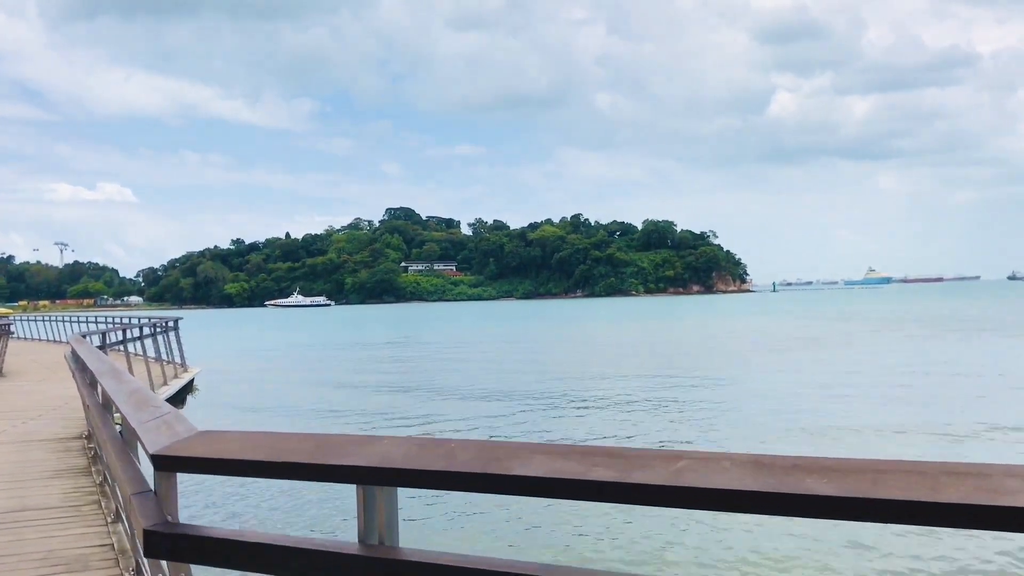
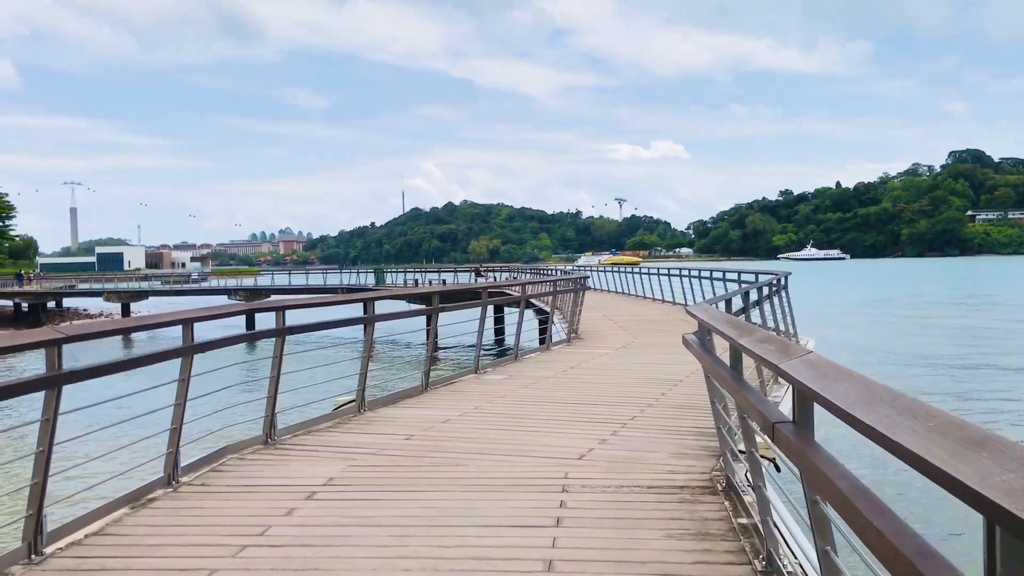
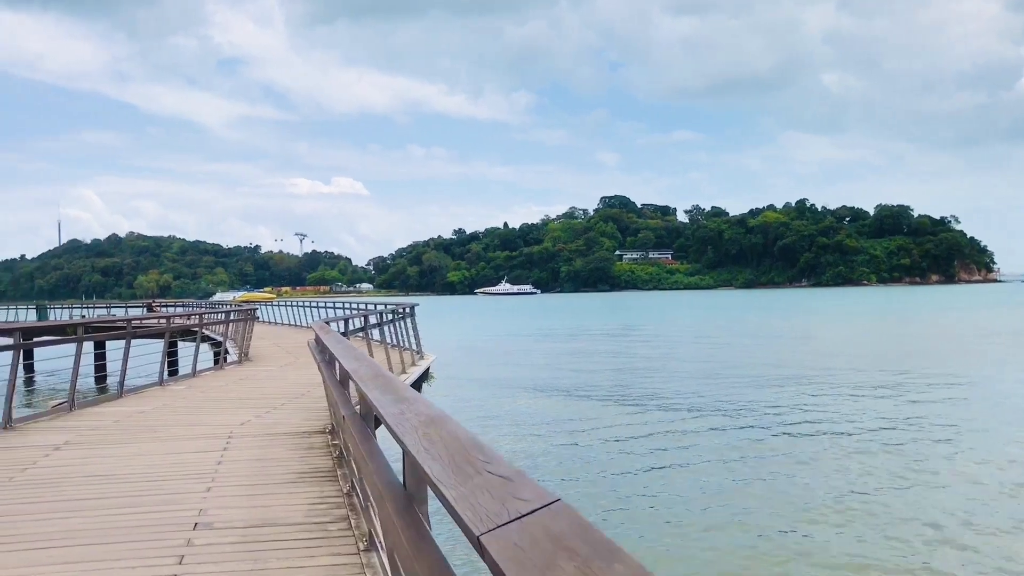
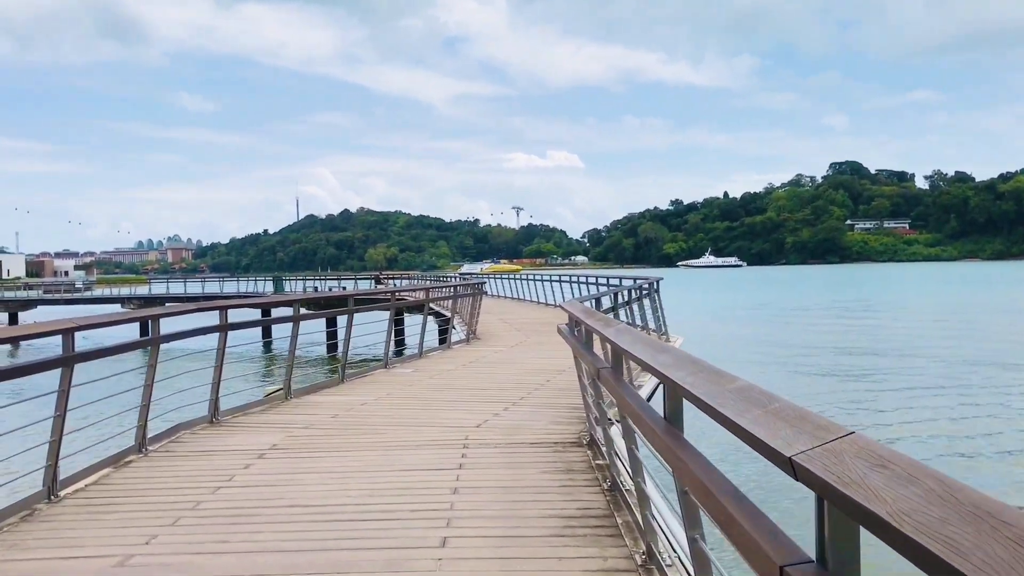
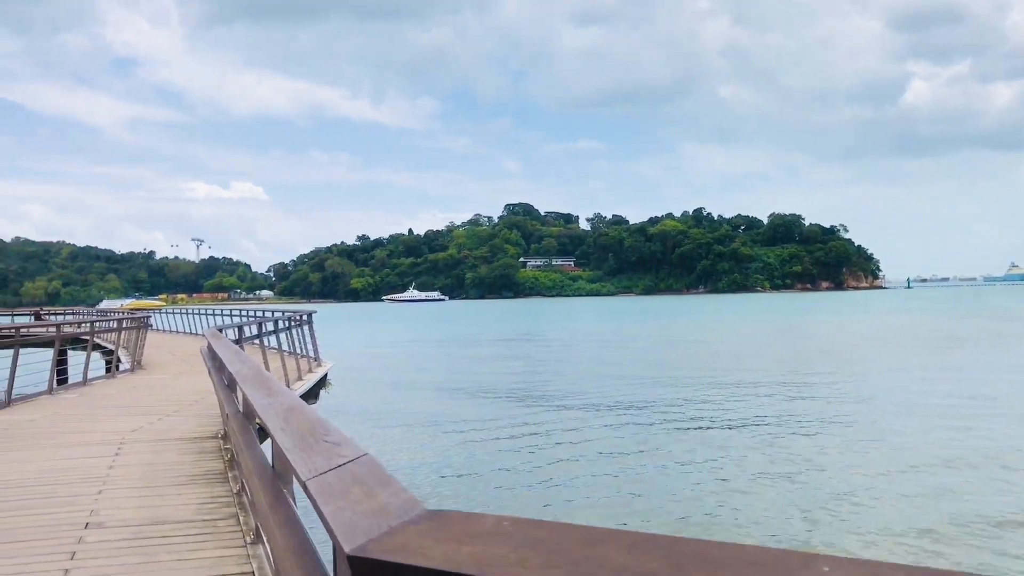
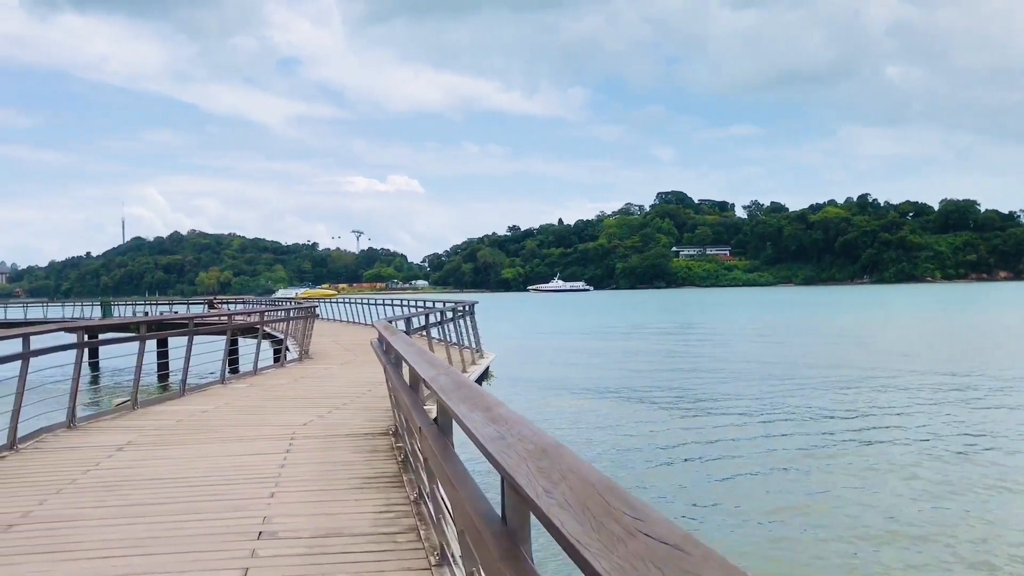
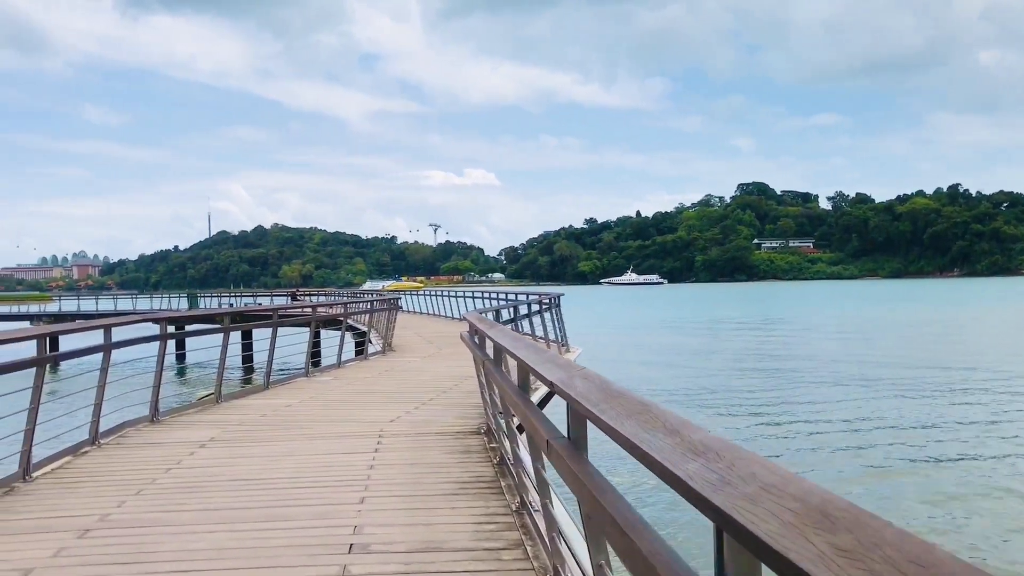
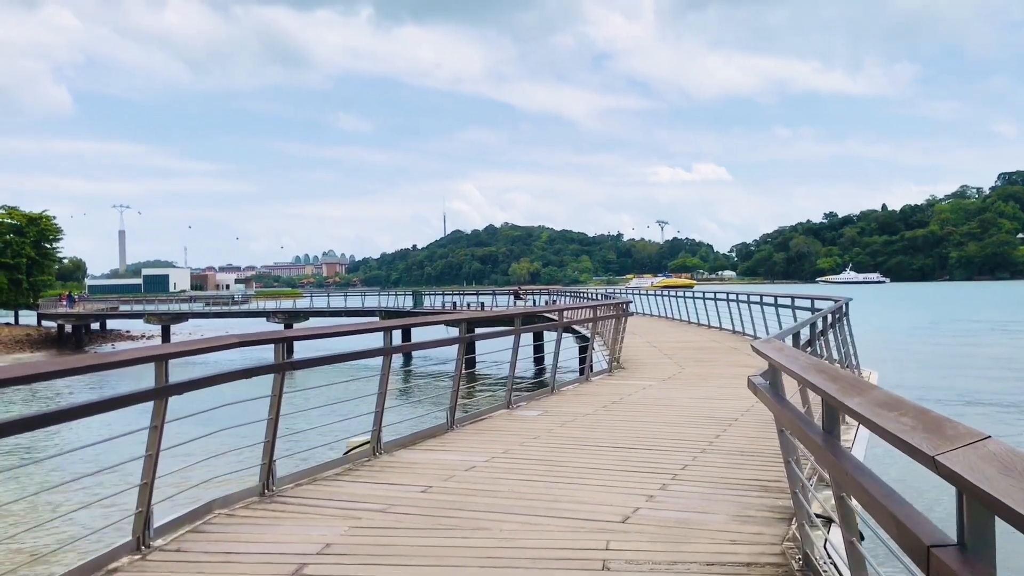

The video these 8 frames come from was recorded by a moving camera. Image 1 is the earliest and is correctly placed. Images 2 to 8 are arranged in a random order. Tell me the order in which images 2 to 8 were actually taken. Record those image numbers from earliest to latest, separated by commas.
5, 3, 6, 7, 4, 2, 8
